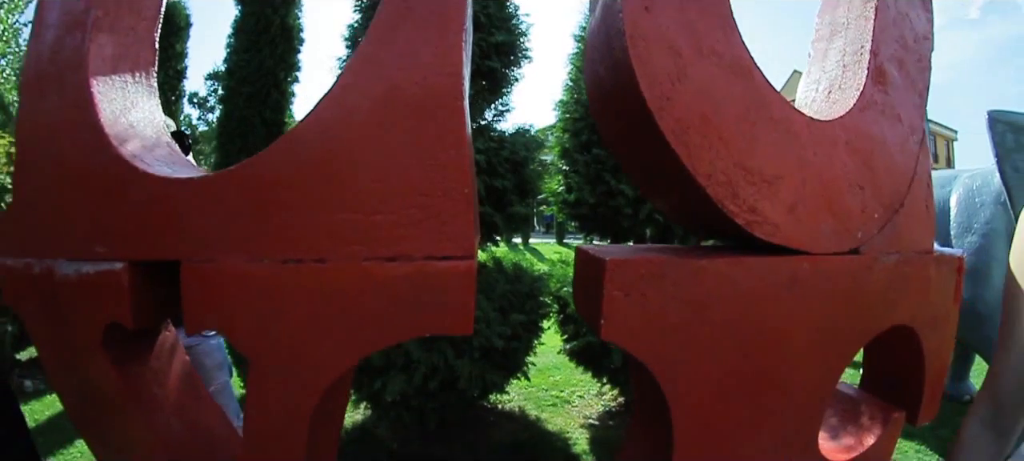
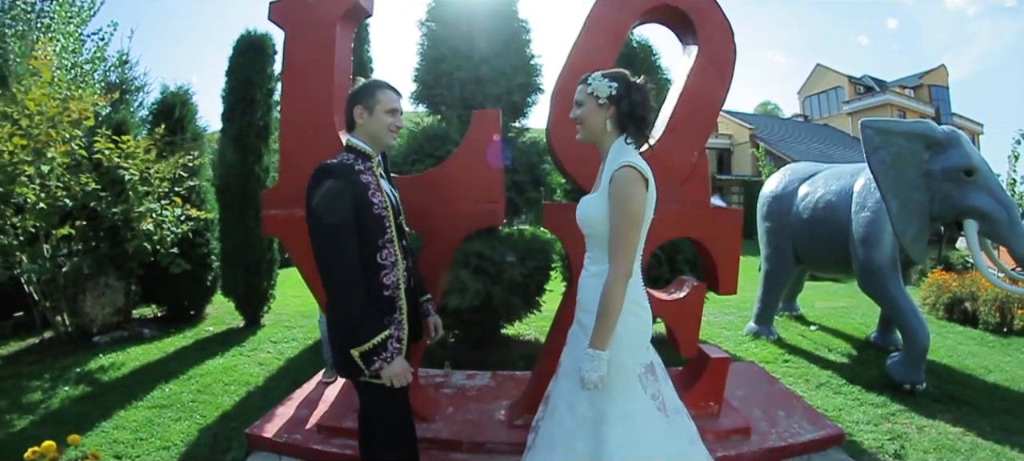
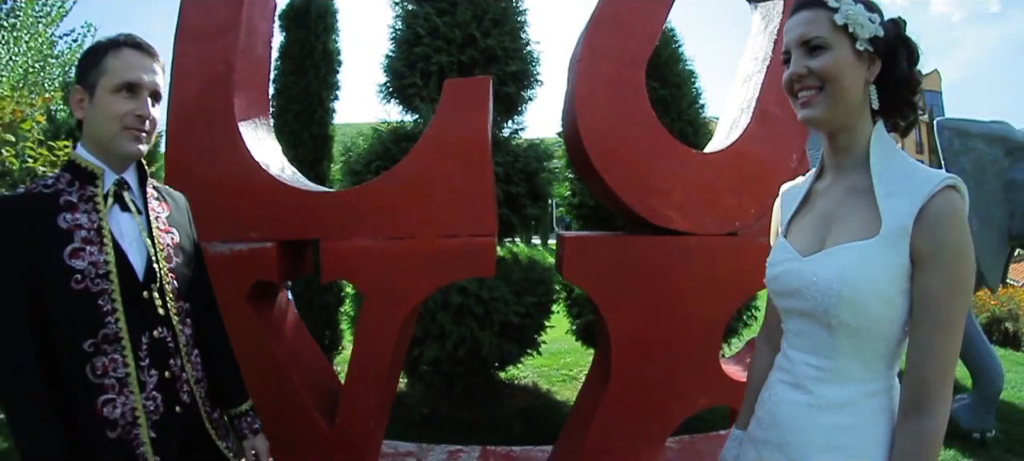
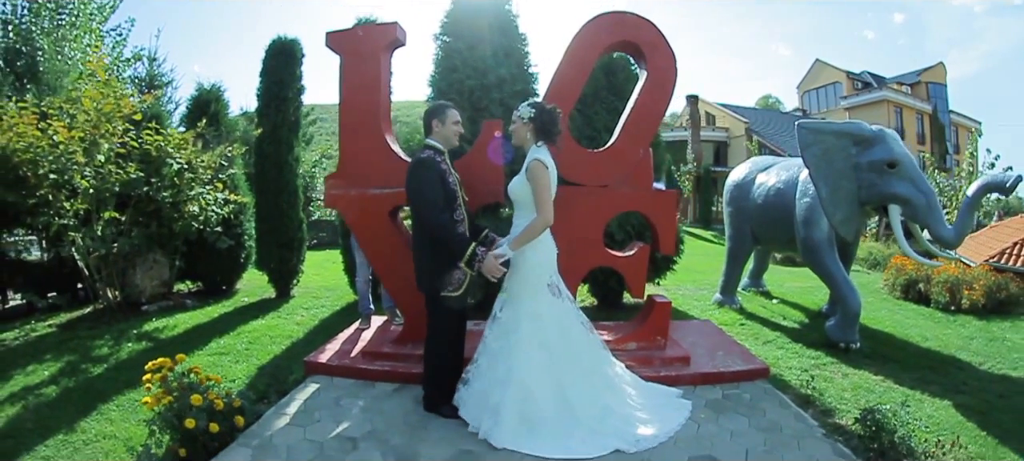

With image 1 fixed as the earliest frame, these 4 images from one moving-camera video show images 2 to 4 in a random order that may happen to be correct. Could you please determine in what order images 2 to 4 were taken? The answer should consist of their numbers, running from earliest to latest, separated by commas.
3, 2, 4
